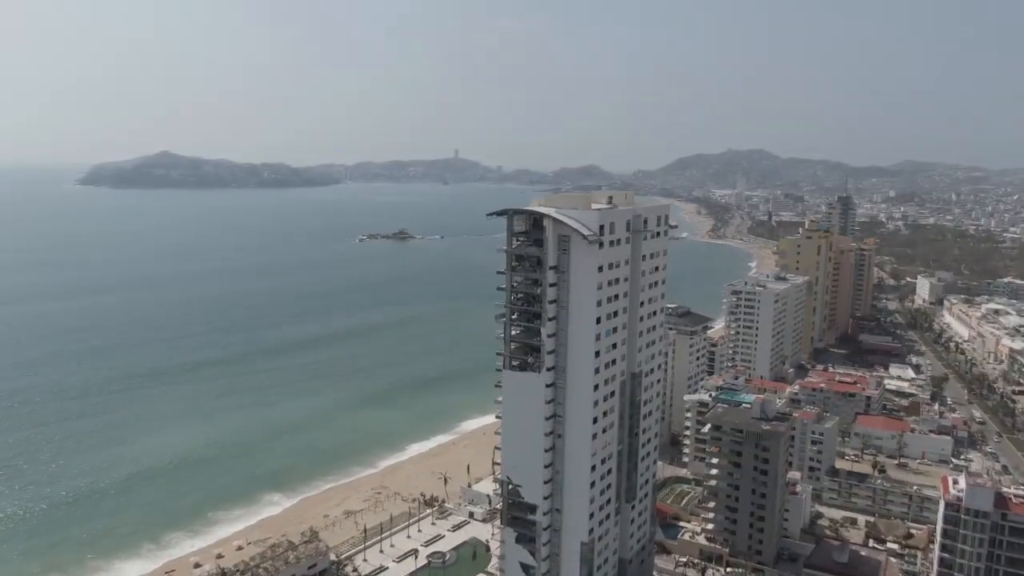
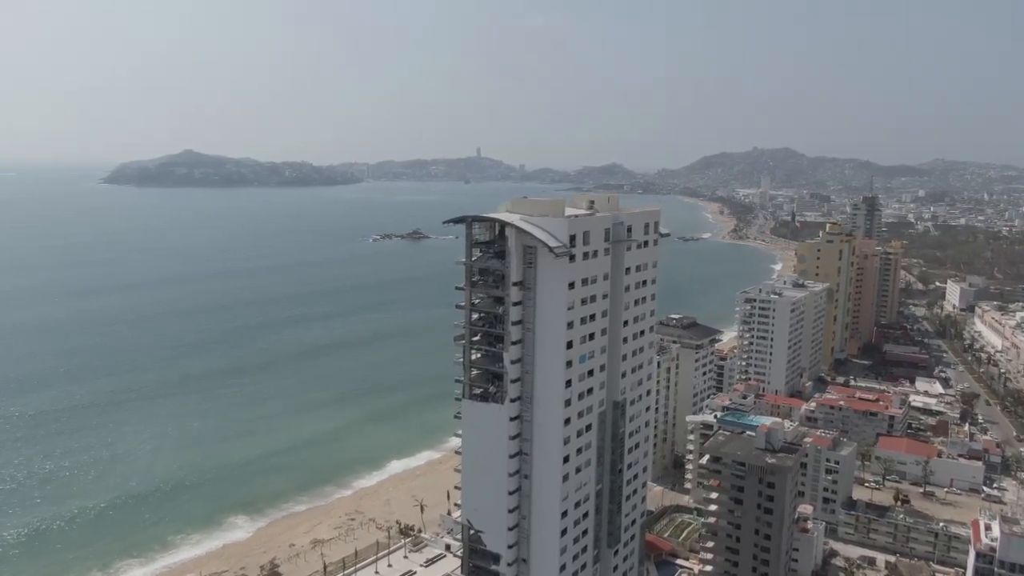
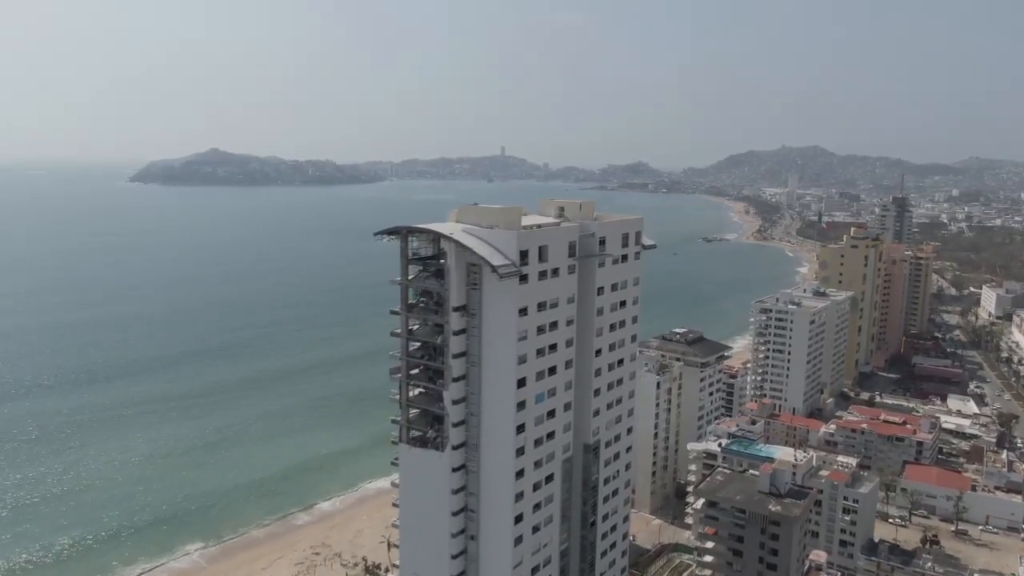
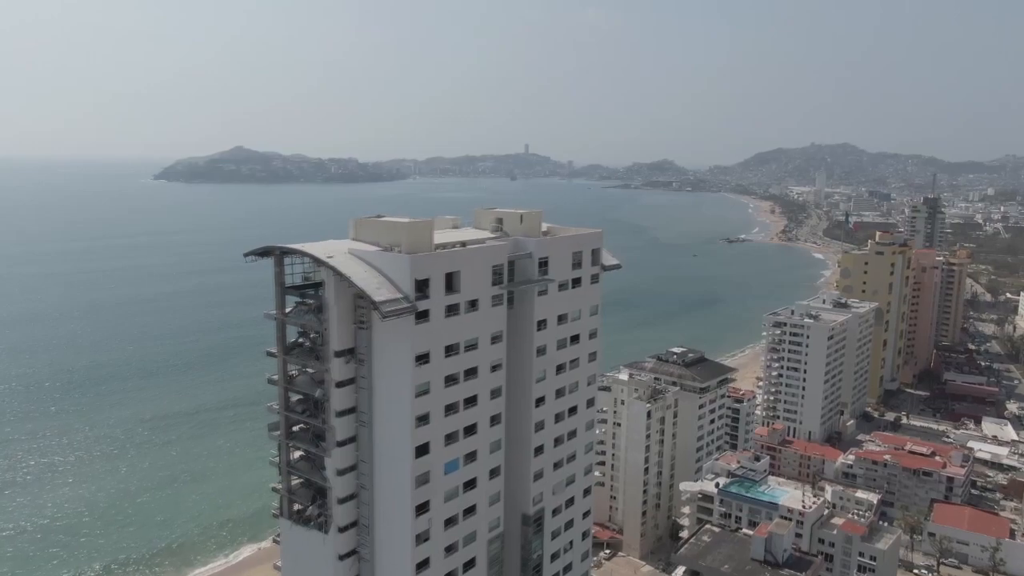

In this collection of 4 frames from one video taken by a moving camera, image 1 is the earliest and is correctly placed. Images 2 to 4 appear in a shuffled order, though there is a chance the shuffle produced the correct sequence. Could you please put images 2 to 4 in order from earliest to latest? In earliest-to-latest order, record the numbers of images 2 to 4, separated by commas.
2, 3, 4
